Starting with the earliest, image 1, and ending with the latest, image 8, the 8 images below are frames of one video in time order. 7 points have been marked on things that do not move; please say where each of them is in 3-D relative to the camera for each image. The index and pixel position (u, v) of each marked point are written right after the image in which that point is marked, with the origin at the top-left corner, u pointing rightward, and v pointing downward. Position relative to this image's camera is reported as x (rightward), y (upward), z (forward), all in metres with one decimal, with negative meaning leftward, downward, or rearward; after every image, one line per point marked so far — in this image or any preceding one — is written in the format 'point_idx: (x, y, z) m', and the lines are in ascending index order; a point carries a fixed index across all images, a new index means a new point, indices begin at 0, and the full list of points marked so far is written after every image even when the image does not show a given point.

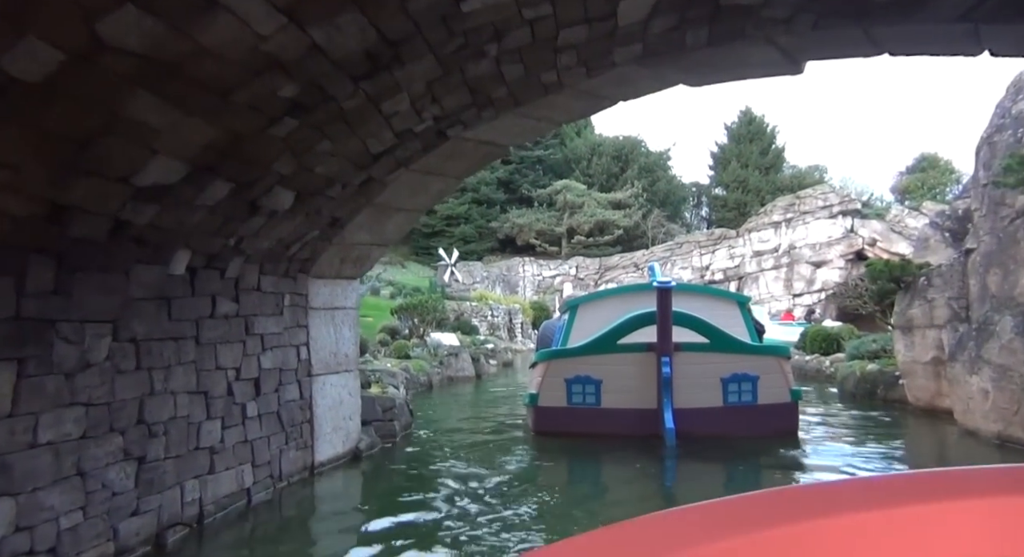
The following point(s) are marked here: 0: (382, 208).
0: (-0.9, +0.5, +5.9) m
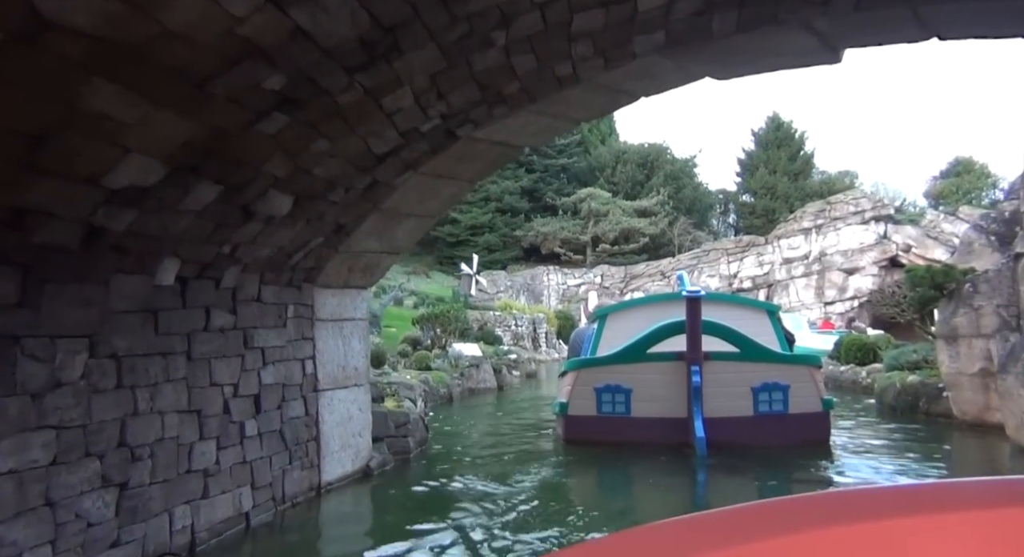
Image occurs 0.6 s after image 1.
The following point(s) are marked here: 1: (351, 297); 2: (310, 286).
0: (-0.8, +0.4, +5.6) m
1: (-1.2, -0.1, +6.2) m
2: (-1.4, -0.1, +5.7) m
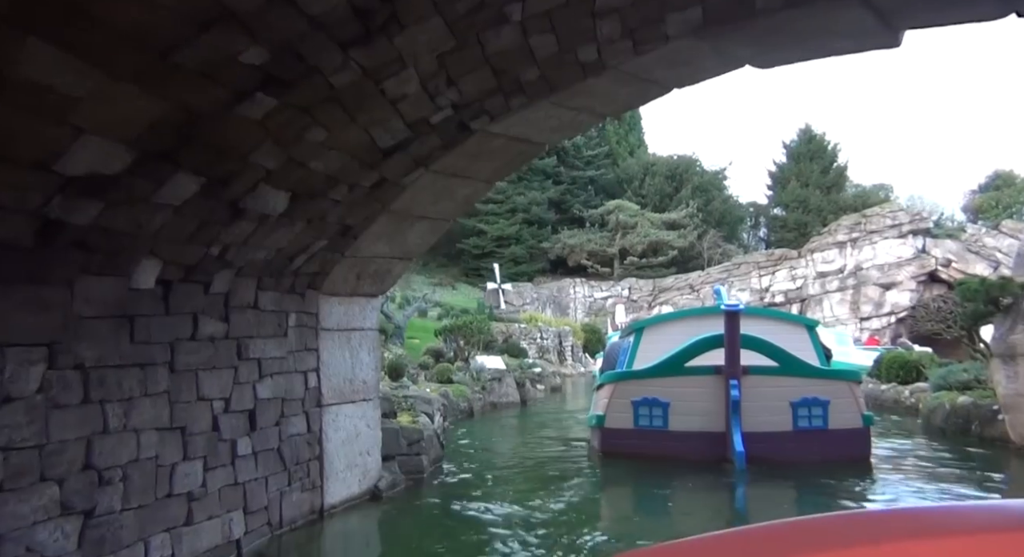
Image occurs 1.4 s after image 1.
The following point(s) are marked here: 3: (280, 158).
0: (-0.7, +0.4, +5.2) m
1: (-1.1, -0.2, +5.8) m
2: (-1.3, -0.1, +5.3) m
3: (-1.0, +0.5, +3.6) m
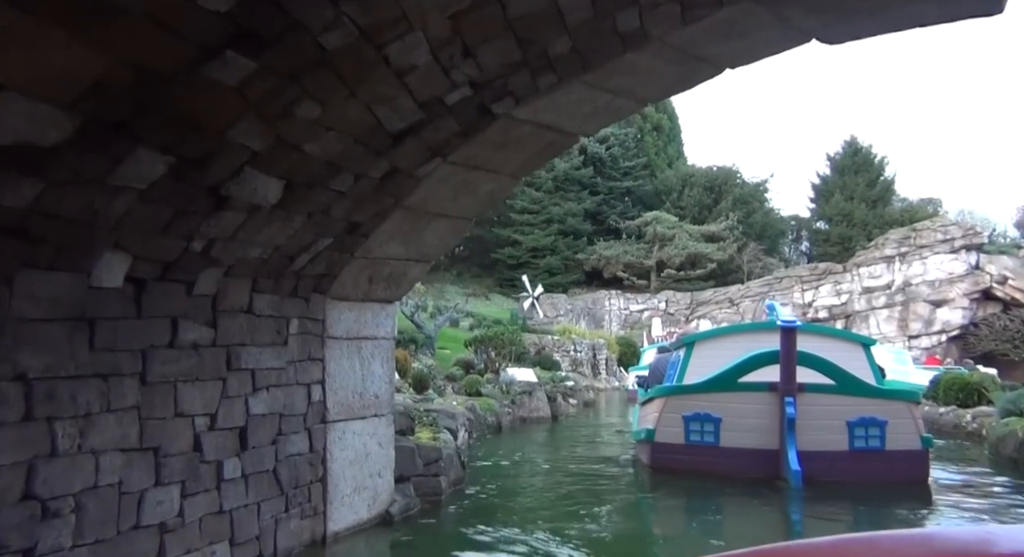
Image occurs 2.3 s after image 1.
0: (-0.5, +0.4, +4.6) m
1: (-0.9, -0.2, +5.3) m
2: (-1.1, -0.1, +4.8) m
3: (-0.9, +0.5, +3.1) m
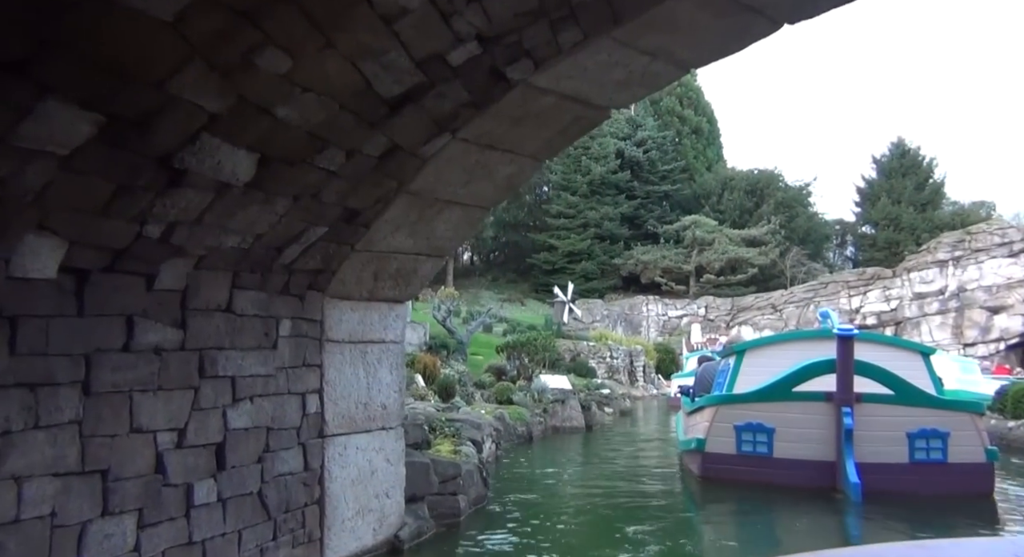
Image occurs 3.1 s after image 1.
0: (-0.4, +0.4, +4.1) m
1: (-0.7, -0.2, +4.7) m
2: (-1.0, -0.1, +4.3) m
3: (-0.9, +0.5, +2.5) m
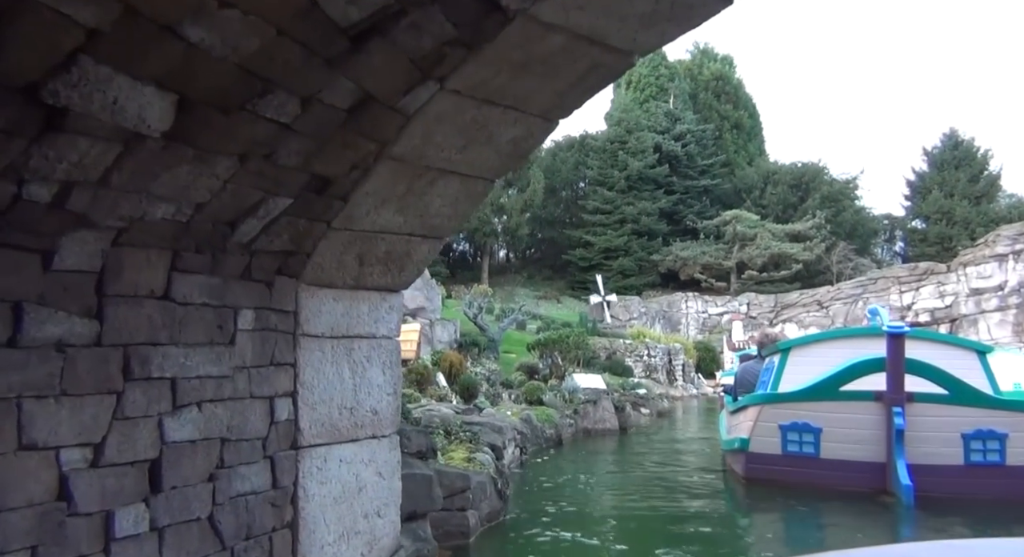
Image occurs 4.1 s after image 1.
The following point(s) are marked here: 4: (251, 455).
0: (-0.4, +0.5, +3.4) m
1: (-0.7, -0.1, +4.1) m
2: (-1.0, 0.0, +3.7) m
3: (-0.9, +0.6, +1.9) m
4: (-1.1, -0.7, +3.3) m
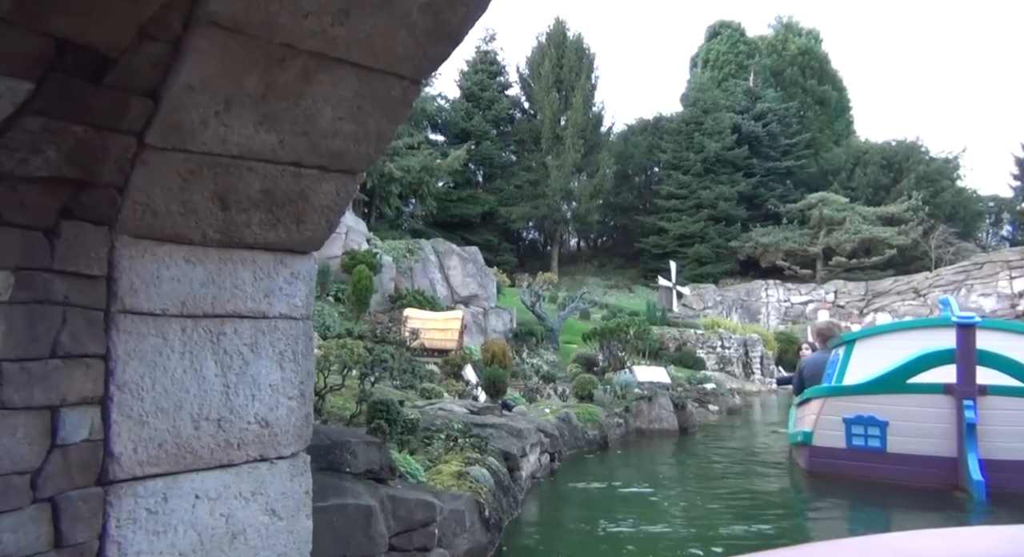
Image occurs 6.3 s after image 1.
0: (-0.7, +0.6, +2.1) m
1: (-0.9, 0.0, +2.8) m
2: (-1.2, +0.1, +2.4) m
3: (-1.3, +0.7, +0.6) m
4: (-1.3, -0.6, +2.1) m
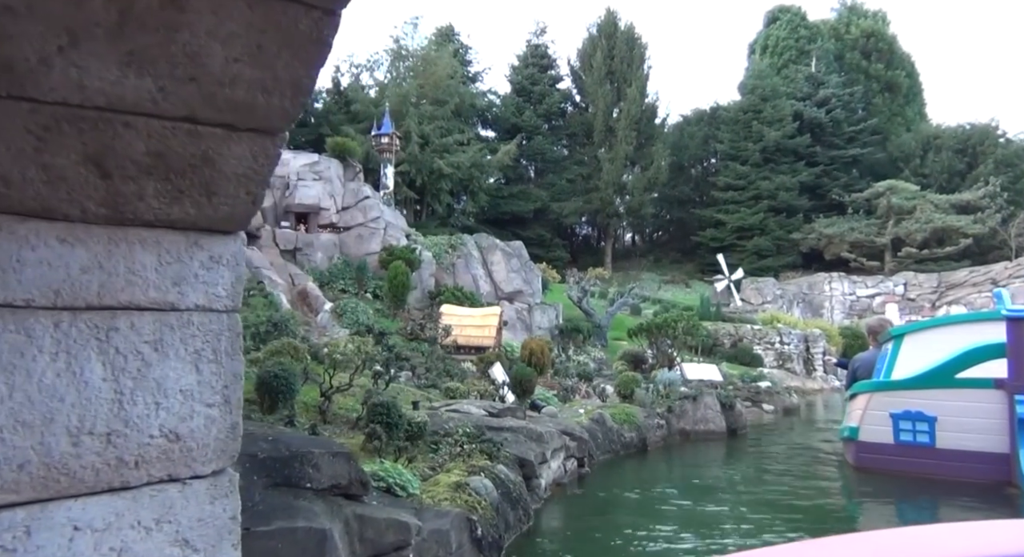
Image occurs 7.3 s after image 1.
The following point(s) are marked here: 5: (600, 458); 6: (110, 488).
0: (-0.8, +0.6, +1.6) m
1: (-1.0, +0.1, +2.3) m
2: (-1.3, +0.2, +1.9) m
3: (-1.6, +0.8, +0.2) m
4: (-1.5, -0.5, +1.7) m
5: (+0.9, -1.7, +8.1) m
6: (-1.1, -0.6, +2.3) m
